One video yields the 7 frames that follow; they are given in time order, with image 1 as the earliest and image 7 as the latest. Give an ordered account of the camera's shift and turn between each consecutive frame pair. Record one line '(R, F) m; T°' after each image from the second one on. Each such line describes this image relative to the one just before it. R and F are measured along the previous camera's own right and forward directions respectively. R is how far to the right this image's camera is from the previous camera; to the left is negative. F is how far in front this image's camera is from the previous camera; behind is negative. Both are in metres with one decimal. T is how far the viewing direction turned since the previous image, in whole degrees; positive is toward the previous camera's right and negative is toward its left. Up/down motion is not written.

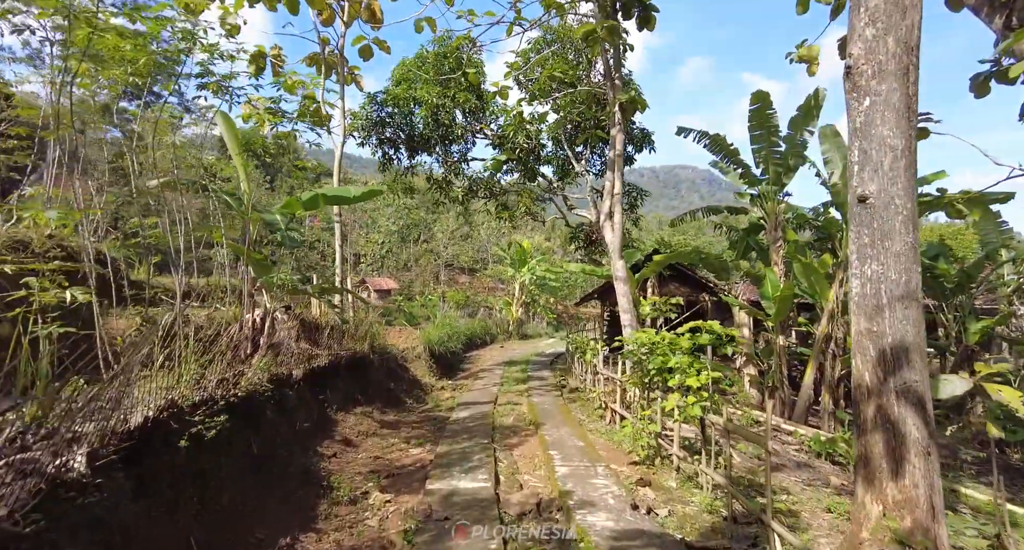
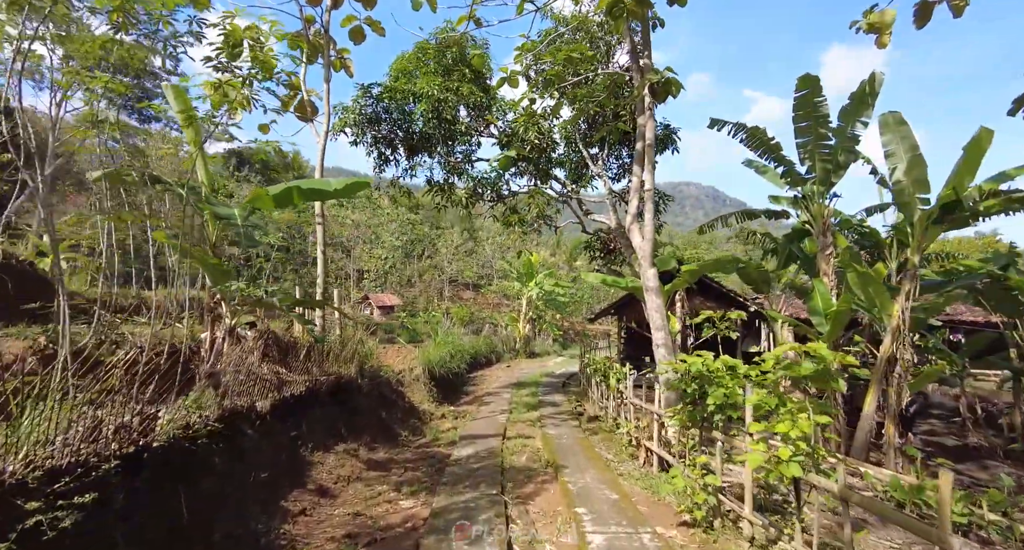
(-0.1, +1.2) m; 0°
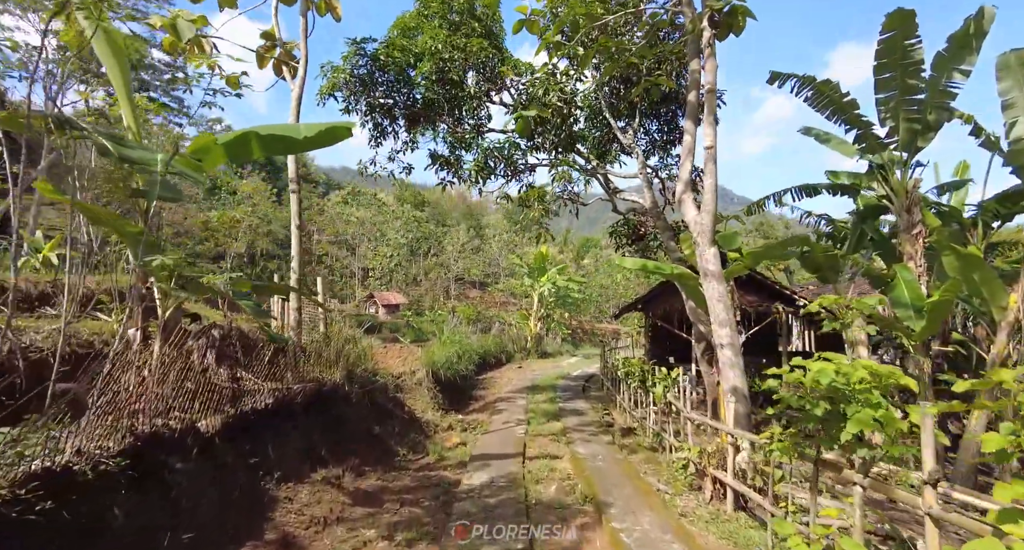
(-0.2, +1.4) m; -1°
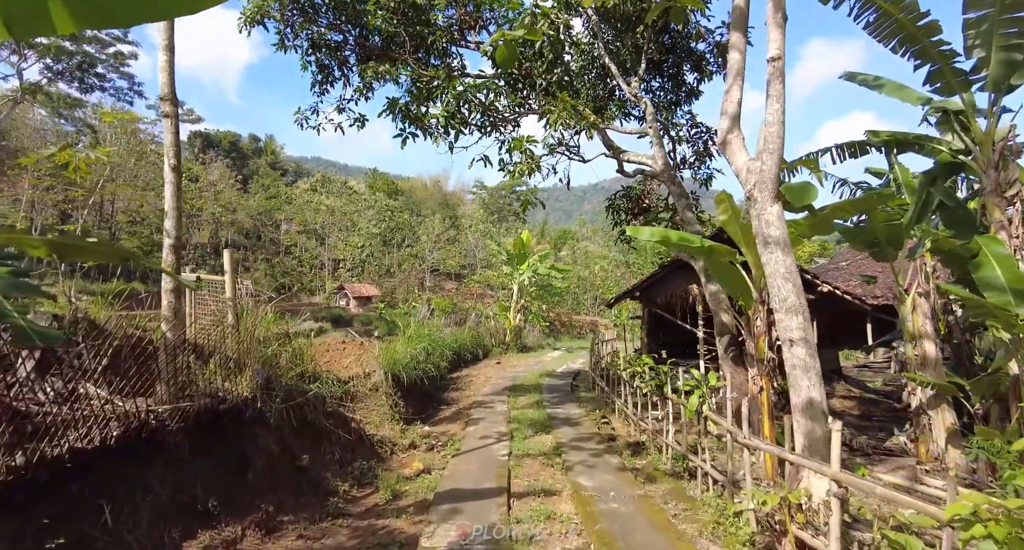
(0.0, +1.7) m; +2°
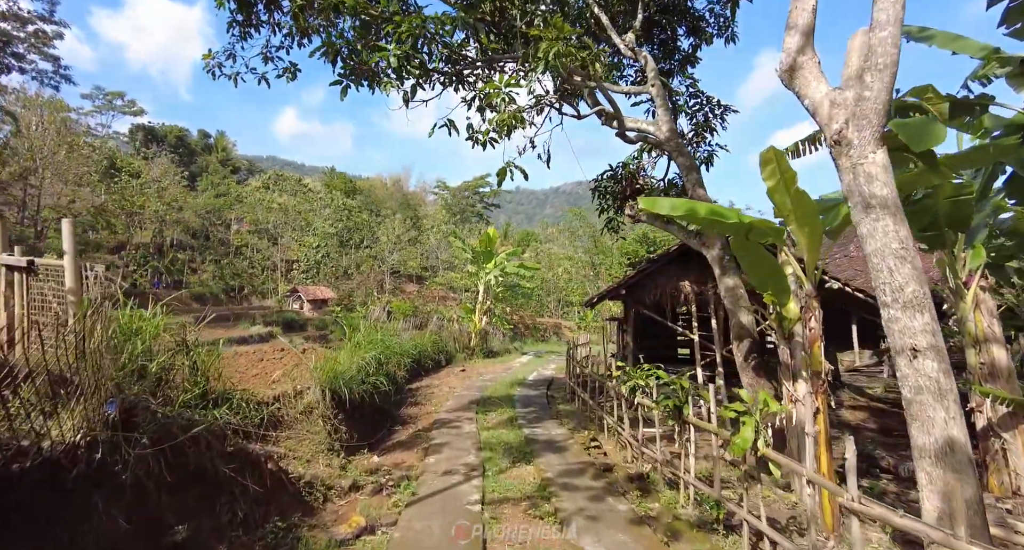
(-0.1, +1.4) m; +4°
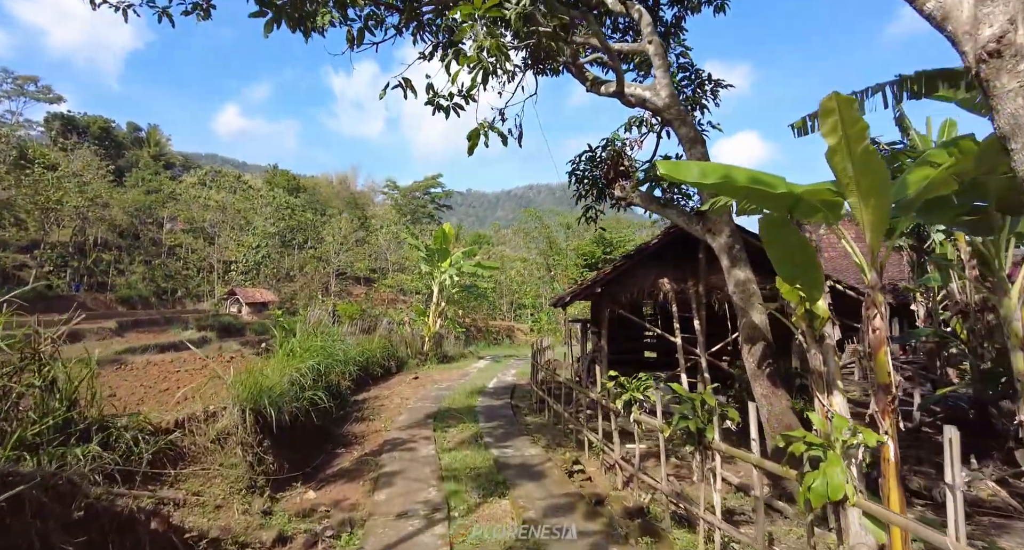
(-0.2, +1.0) m; +5°
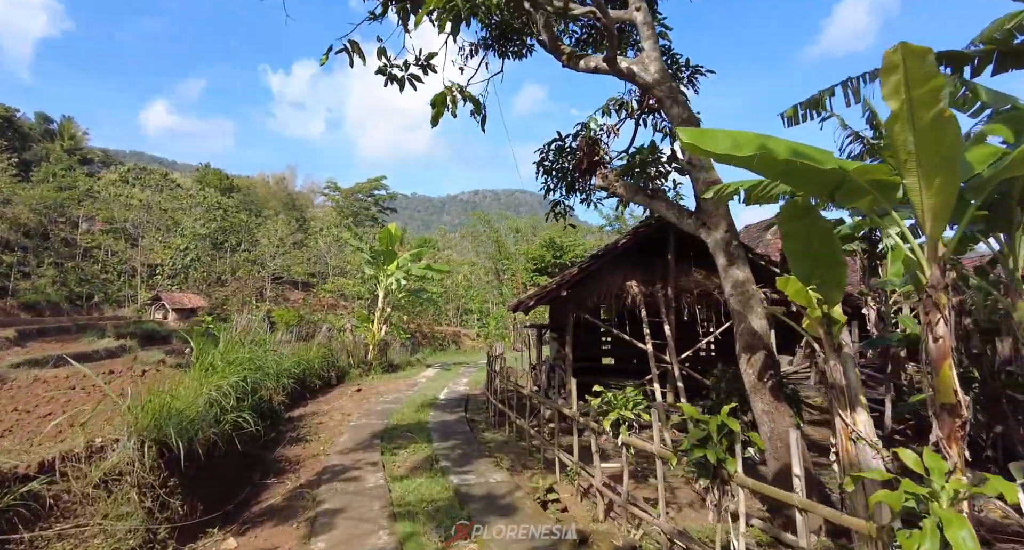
(-0.2, +0.7) m; +6°
